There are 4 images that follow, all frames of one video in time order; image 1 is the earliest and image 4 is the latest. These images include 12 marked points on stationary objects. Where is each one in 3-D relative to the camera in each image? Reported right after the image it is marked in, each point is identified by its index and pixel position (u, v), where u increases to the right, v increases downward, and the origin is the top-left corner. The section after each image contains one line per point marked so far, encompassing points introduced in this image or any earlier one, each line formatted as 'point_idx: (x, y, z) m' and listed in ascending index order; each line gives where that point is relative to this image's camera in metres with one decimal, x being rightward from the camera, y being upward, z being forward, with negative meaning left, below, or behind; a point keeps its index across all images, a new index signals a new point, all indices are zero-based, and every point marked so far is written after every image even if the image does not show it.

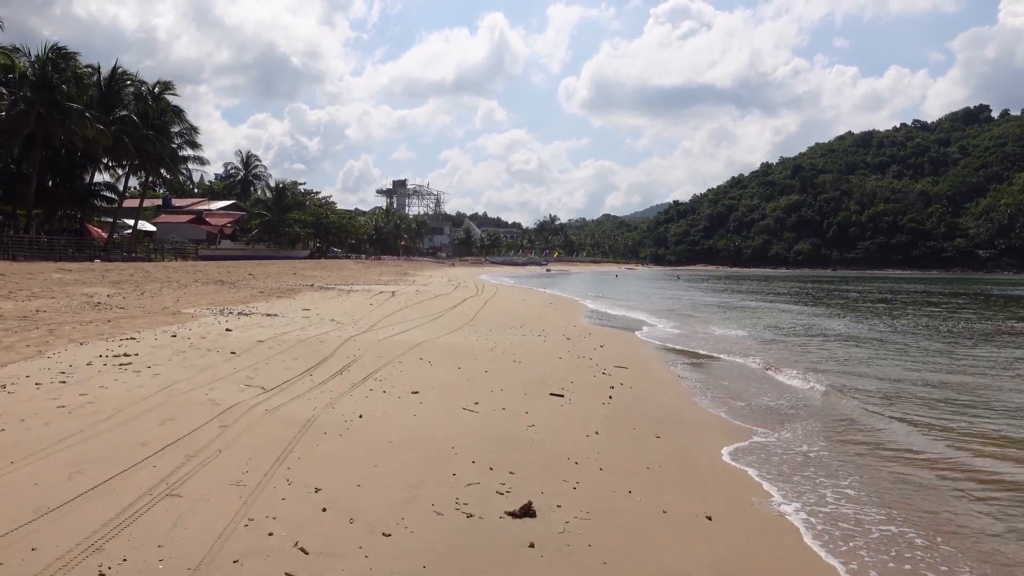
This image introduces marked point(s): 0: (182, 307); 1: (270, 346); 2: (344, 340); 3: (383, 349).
0: (-6.5, -0.4, +15.1) m
1: (-3.1, -0.8, +9.9) m
2: (-2.4, -0.7, +11.1) m
3: (-1.8, -0.8, +10.6) m
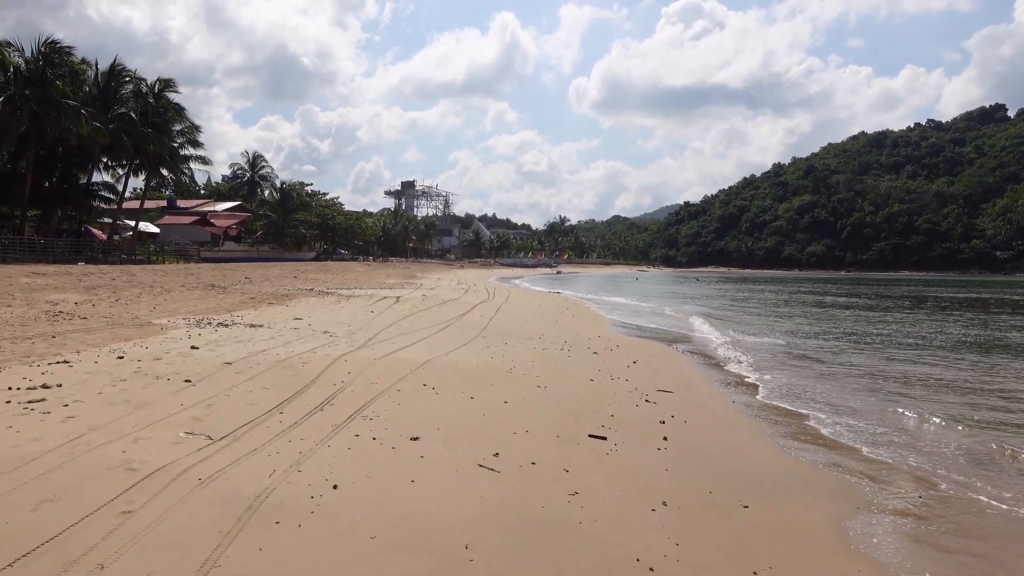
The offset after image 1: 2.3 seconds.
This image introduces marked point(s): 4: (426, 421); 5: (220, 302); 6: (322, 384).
0: (-6.1, -0.5, +13.3) m
1: (-2.8, -0.9, +8.0) m
2: (-2.1, -0.8, +9.2) m
3: (-1.5, -0.9, +8.8) m
4: (-0.7, -1.1, +6.6) m
5: (-6.4, -0.3, +17.1) m
6: (-1.9, -1.0, +7.7) m
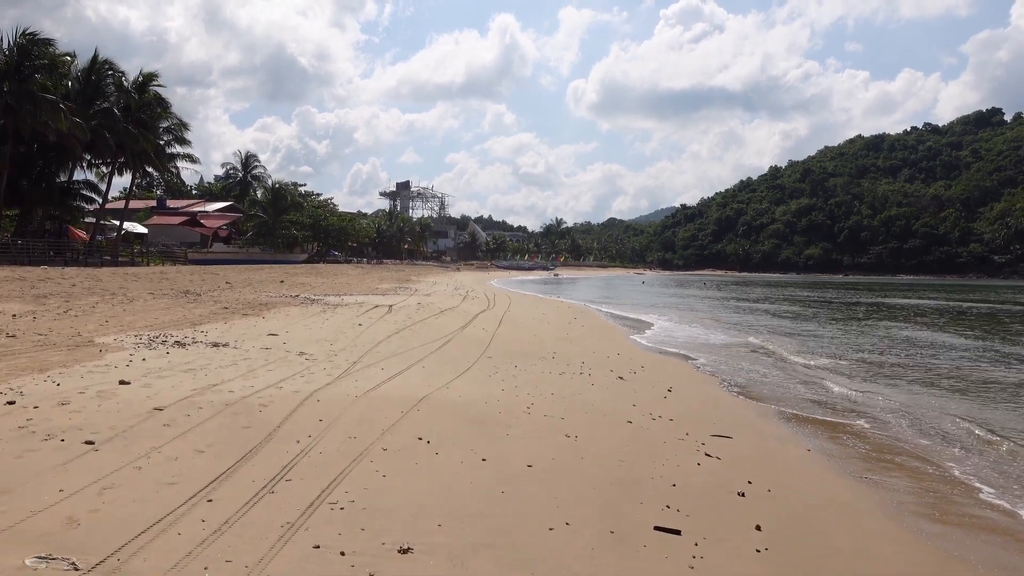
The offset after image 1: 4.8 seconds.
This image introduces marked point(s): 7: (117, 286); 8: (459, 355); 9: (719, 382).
0: (-6.0, -0.7, +11.3) m
1: (-2.6, -1.0, +6.0) m
2: (-1.9, -1.0, +7.2) m
3: (-1.3, -1.1, +6.8) m
4: (-0.5, -1.3, +4.5) m
5: (-6.3, -0.5, +15.0) m
6: (-1.7, -1.1, +5.7) m
7: (-9.8, +0.1, +19.3) m
8: (-0.8, -1.0, +11.8) m
9: (+3.3, -1.5, +12.1) m
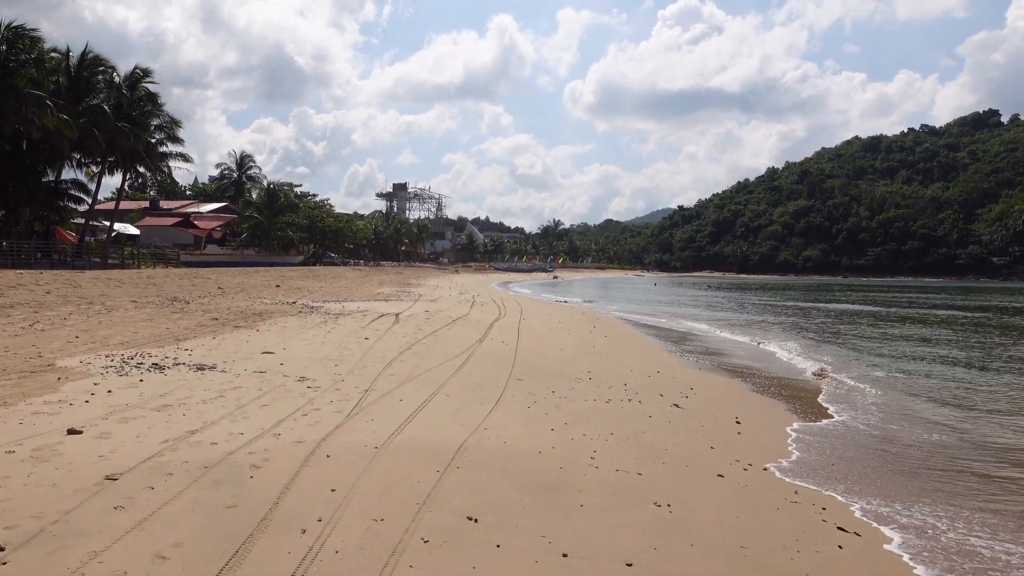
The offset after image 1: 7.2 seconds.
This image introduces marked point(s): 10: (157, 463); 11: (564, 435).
0: (-5.5, -0.8, +9.6) m
1: (-2.1, -1.2, +4.3) m
2: (-1.5, -1.2, +5.5) m
3: (-0.8, -1.3, +5.1) m
4: (0.0, -1.4, +2.9) m
5: (-5.8, -0.6, +13.3) m
6: (-1.2, -1.3, +4.0) m
7: (-9.4, -0.1, +17.6) m
8: (-0.3, -1.2, +10.2) m
9: (+3.7, -1.6, +10.5) m
10: (-2.3, -1.1, +5.1) m
11: (+0.5, -1.3, +7.1) m
